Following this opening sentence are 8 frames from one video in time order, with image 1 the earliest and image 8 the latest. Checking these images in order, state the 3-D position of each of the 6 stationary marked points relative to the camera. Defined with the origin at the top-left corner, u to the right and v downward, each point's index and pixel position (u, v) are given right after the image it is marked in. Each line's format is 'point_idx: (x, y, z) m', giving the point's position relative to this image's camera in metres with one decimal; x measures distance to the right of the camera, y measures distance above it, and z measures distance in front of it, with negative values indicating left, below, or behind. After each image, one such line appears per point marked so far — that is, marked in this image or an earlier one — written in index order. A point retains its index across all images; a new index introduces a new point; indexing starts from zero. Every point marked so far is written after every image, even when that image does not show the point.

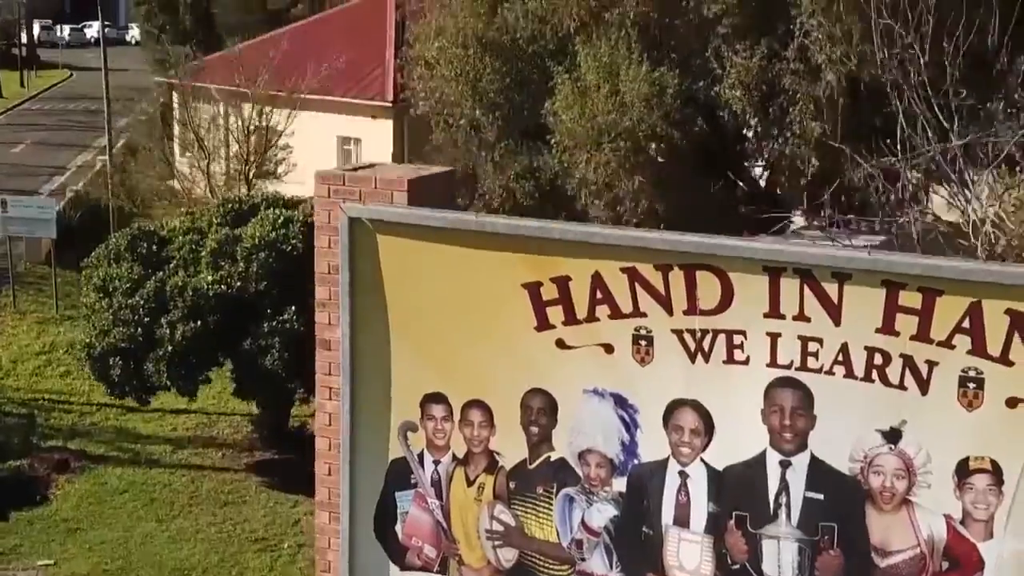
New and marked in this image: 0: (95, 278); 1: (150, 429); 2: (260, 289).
0: (-2.1, 0.0, +7.1) m
1: (-2.0, -0.8, +7.7) m
2: (-1.2, 0.0, +6.7) m
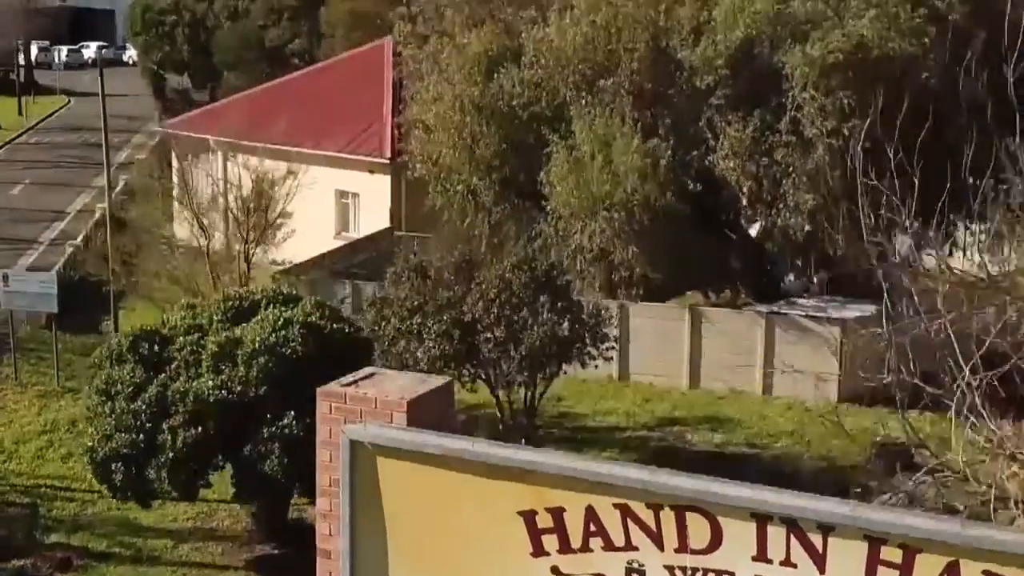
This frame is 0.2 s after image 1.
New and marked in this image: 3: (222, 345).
0: (-2.1, -0.5, +7.2) m
1: (-2.0, -1.3, +7.8) m
2: (-1.2, -0.5, +6.8) m
3: (-1.4, -0.3, +7.0) m
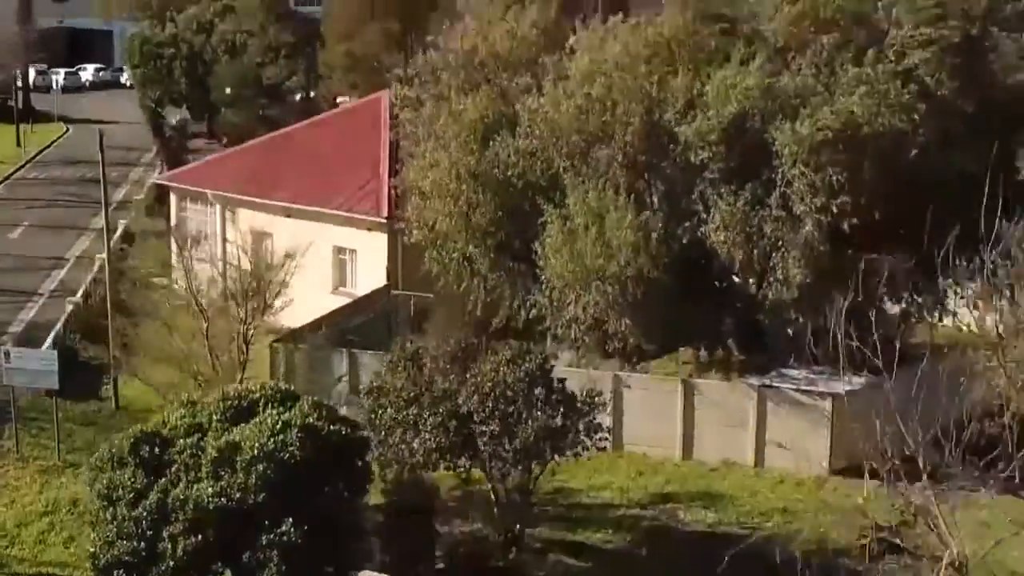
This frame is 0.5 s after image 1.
0: (-2.1, -1.0, +7.3) m
1: (-2.0, -1.8, +7.9) m
2: (-1.2, -1.0, +7.0) m
3: (-1.5, -0.8, +7.1) m
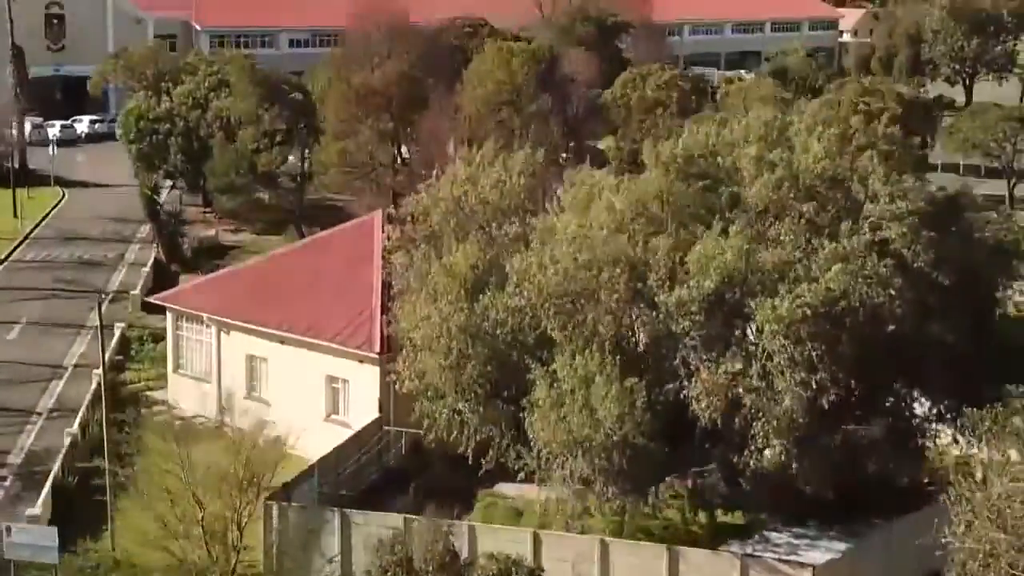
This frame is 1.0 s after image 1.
0: (-2.2, -2.3, +7.6) m
1: (-2.1, -3.1, +8.2) m
2: (-1.3, -2.3, +7.3) m
3: (-1.5, -2.1, +7.4) m
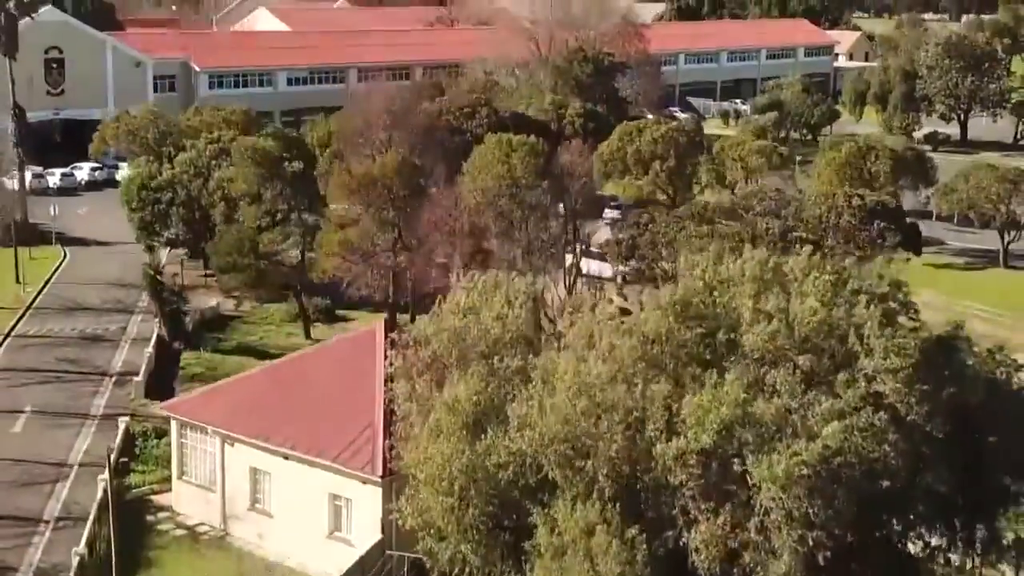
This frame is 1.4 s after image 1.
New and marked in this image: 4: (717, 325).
0: (-2.2, -3.5, +7.8) m
1: (-2.1, -4.3, +8.4) m
2: (-1.3, -3.5, +7.5) m
3: (-1.5, -3.3, +7.6) m
4: (+1.8, -0.3, +12.4) m
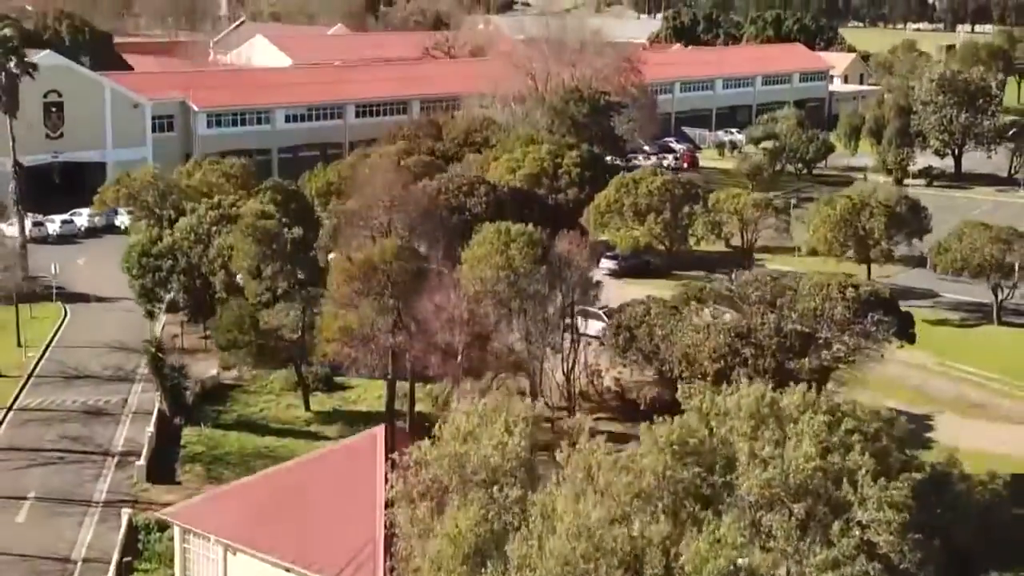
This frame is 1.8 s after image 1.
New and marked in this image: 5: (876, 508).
0: (-2.1, -4.7, +8.0) m
1: (-2.0, -5.6, +8.6) m
2: (-1.3, -4.8, +7.7) m
3: (-1.5, -4.6, +7.8) m
4: (+1.8, -1.6, +12.6) m
5: (+3.0, -1.8, +11.9) m
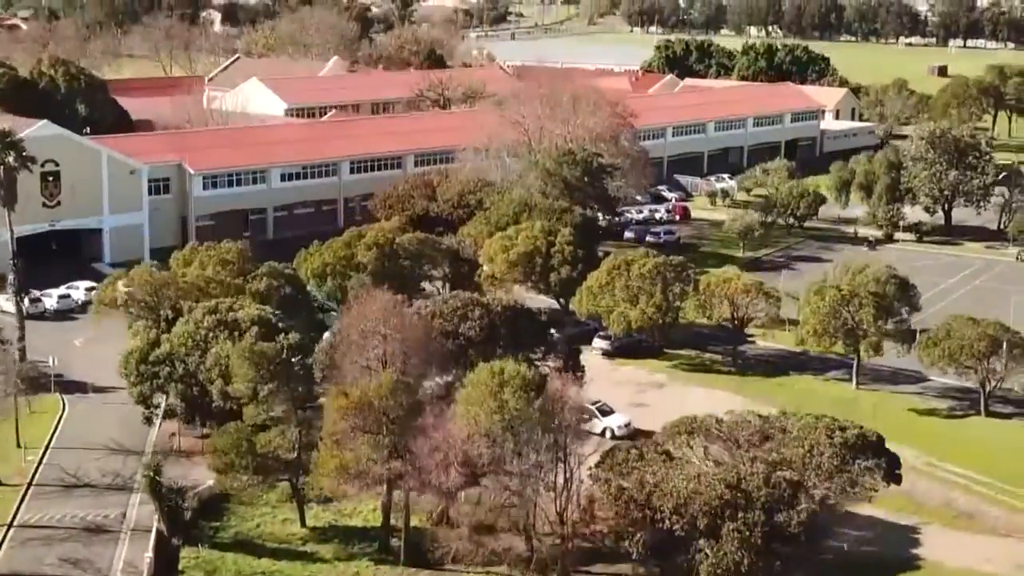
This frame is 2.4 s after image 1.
0: (-2.2, -6.8, +8.3) m
1: (-2.1, -7.6, +8.9) m
2: (-1.3, -6.8, +8.0) m
3: (-1.5, -6.6, +8.2) m
4: (+1.7, -3.6, +13.0) m
5: (+3.0, -3.8, +12.3) m
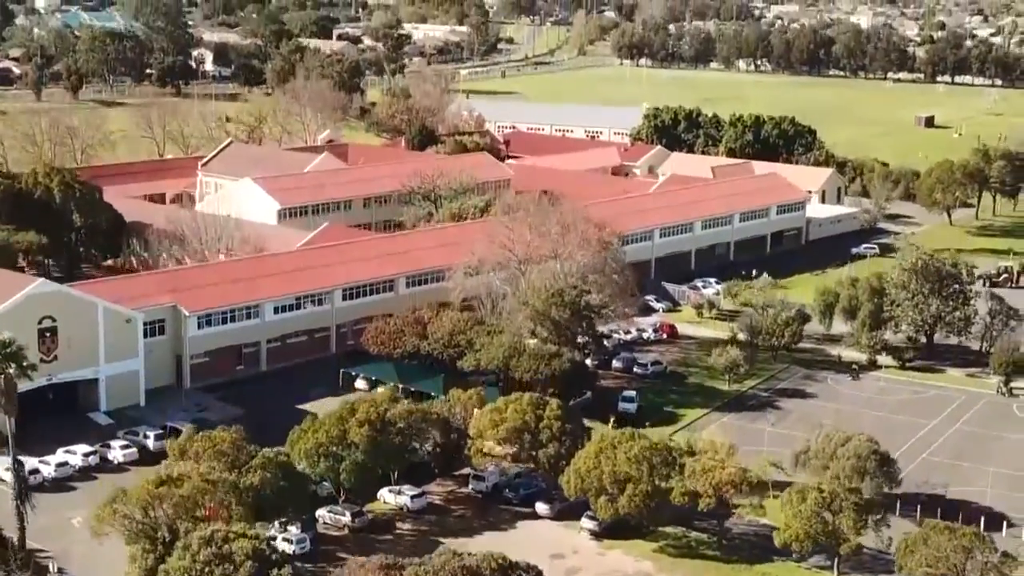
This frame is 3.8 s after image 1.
0: (-2.3, -11.4, +9.1) m
1: (-2.2, -12.3, +9.7) m
2: (-1.4, -11.5, +8.8) m
3: (-1.6, -11.2, +8.9) m
4: (+1.6, -8.4, +13.8) m
5: (+2.9, -8.5, +13.1) m
